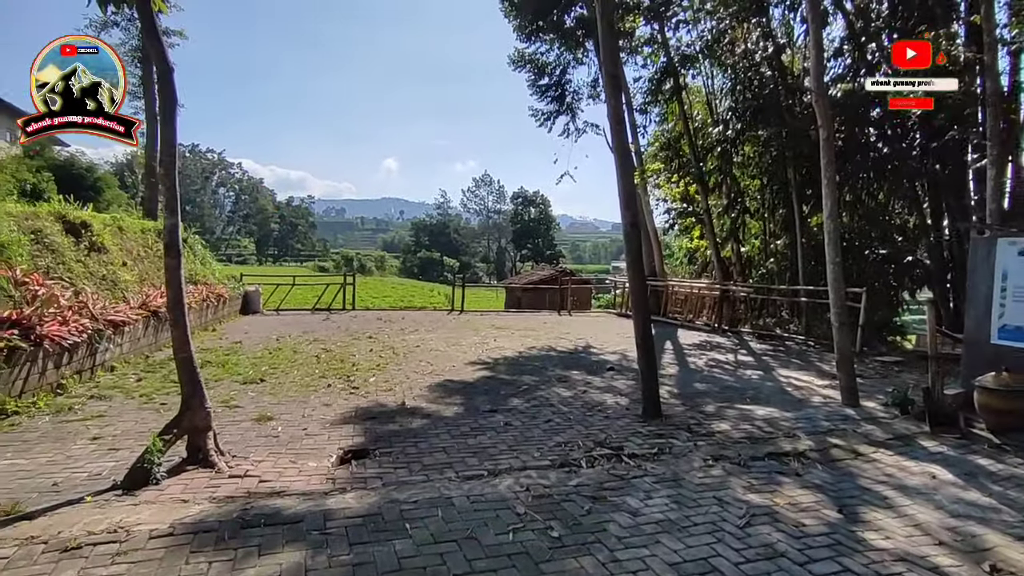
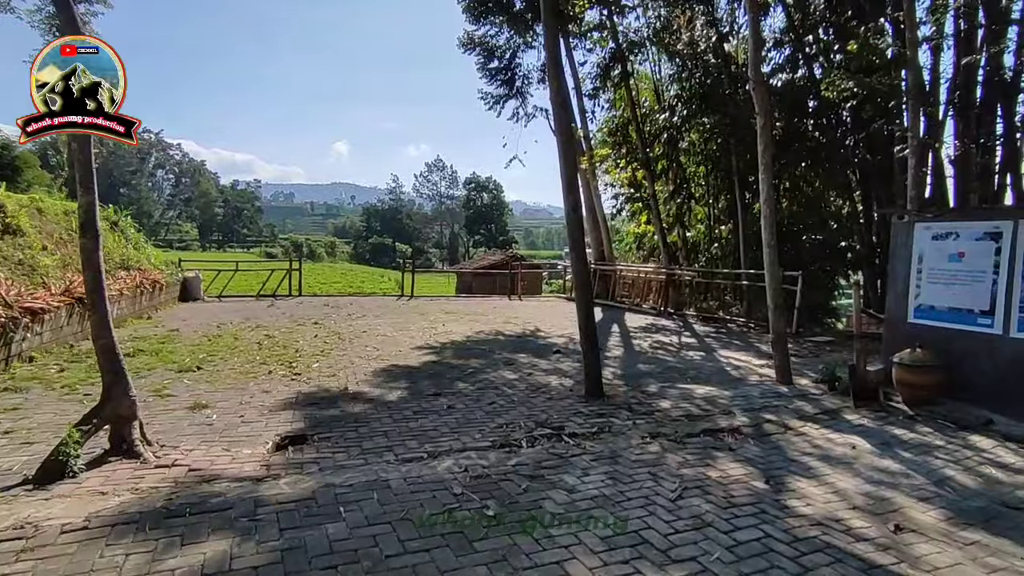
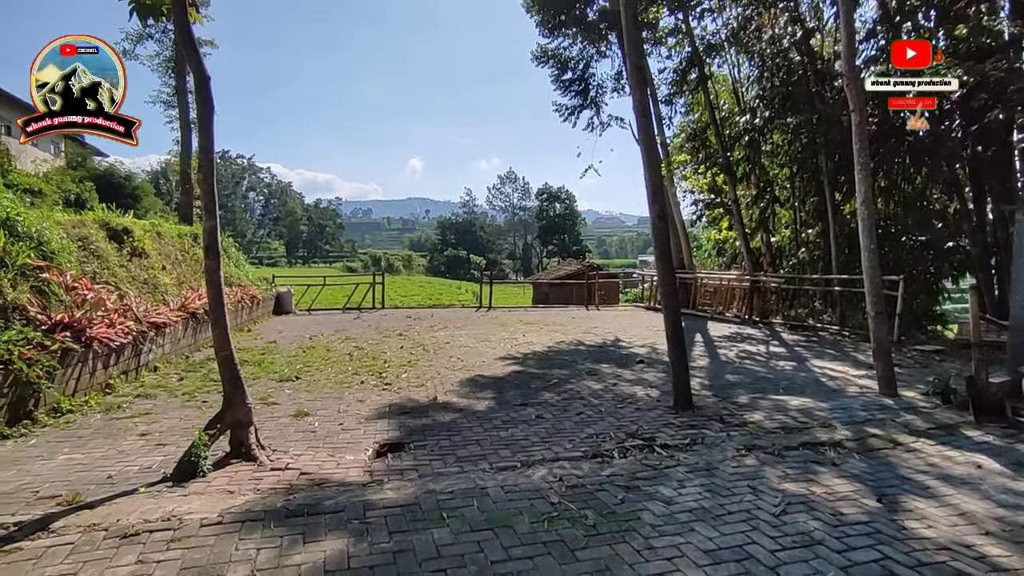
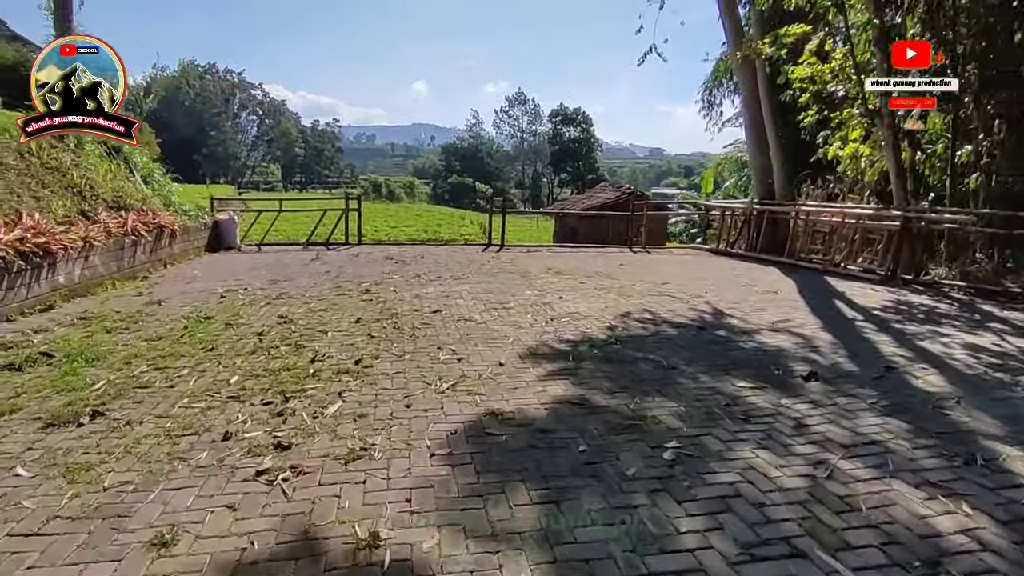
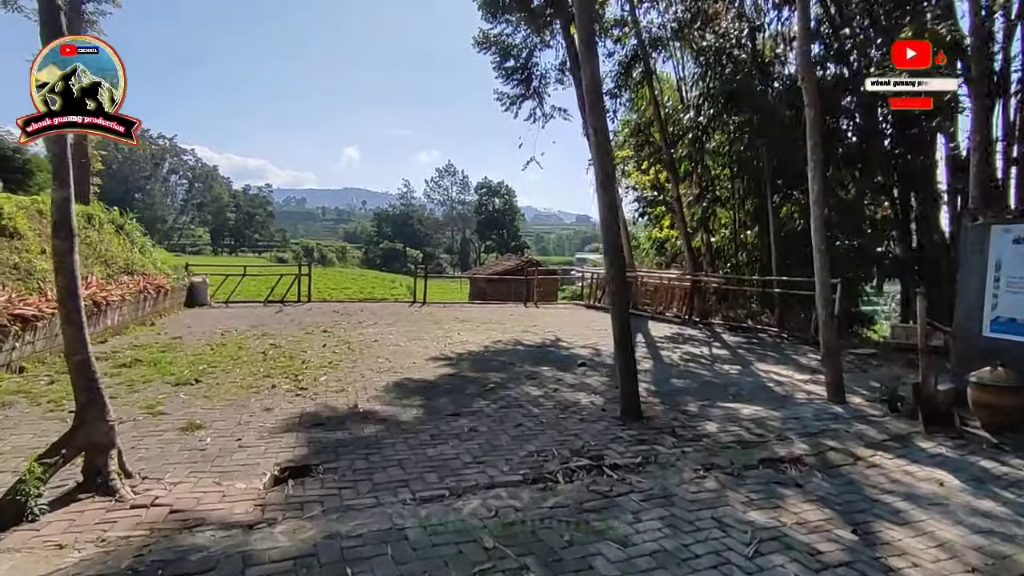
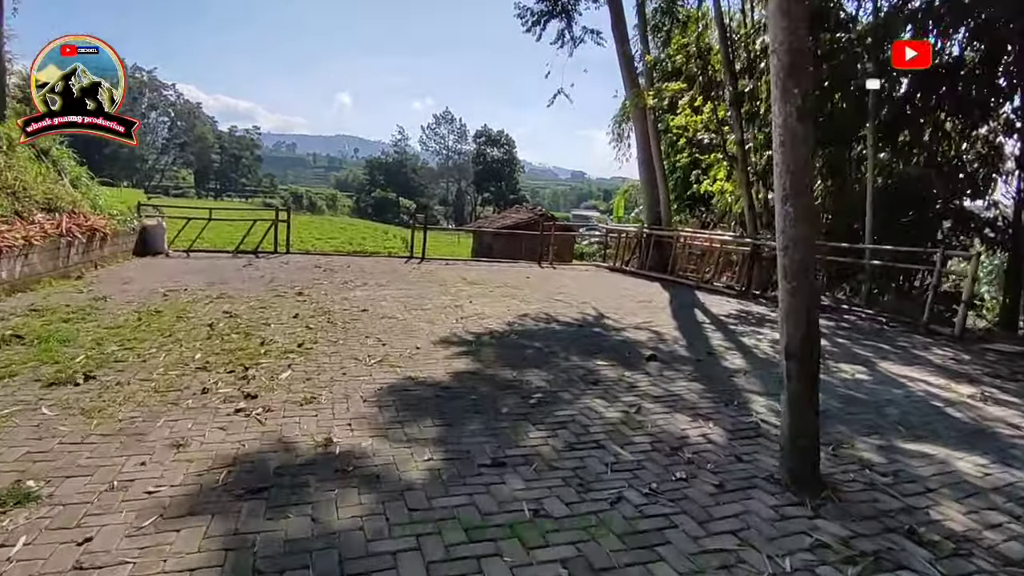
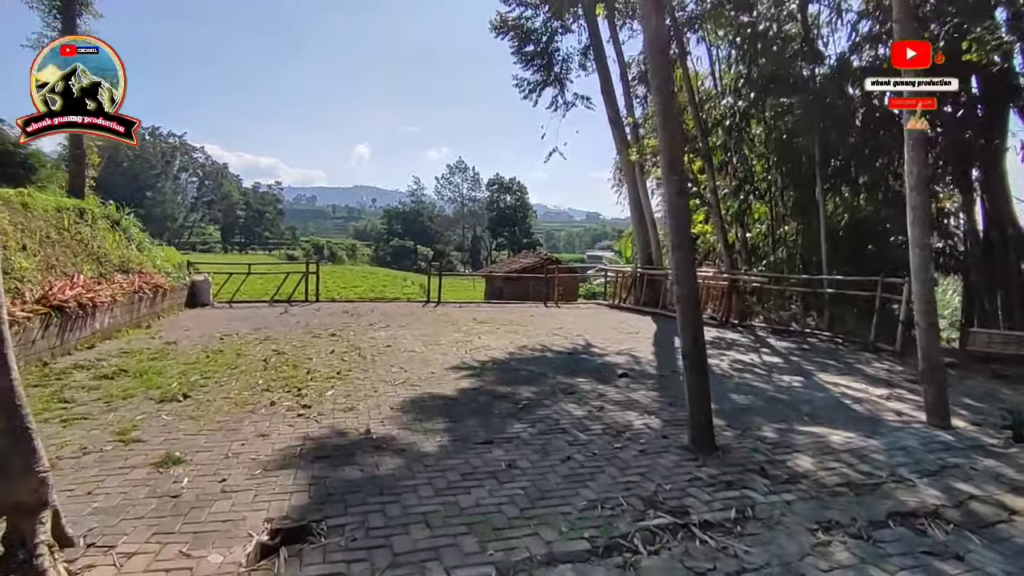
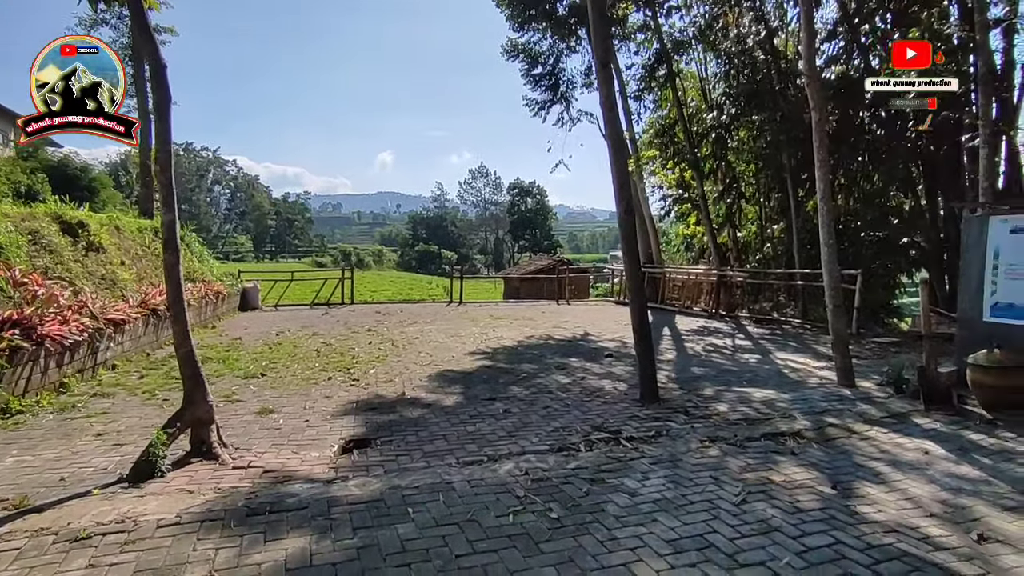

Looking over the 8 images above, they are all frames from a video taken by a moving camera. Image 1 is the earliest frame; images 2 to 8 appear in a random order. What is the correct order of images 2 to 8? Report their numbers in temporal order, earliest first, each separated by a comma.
3, 8, 2, 5, 7, 6, 4
